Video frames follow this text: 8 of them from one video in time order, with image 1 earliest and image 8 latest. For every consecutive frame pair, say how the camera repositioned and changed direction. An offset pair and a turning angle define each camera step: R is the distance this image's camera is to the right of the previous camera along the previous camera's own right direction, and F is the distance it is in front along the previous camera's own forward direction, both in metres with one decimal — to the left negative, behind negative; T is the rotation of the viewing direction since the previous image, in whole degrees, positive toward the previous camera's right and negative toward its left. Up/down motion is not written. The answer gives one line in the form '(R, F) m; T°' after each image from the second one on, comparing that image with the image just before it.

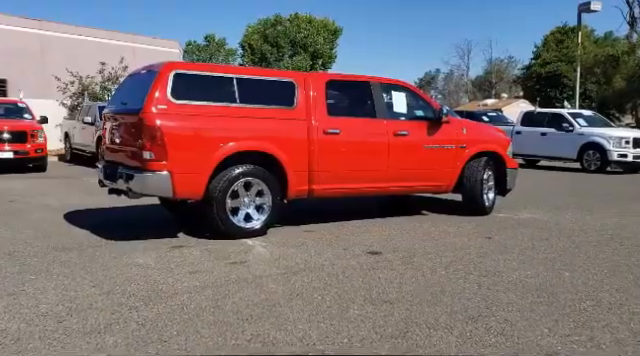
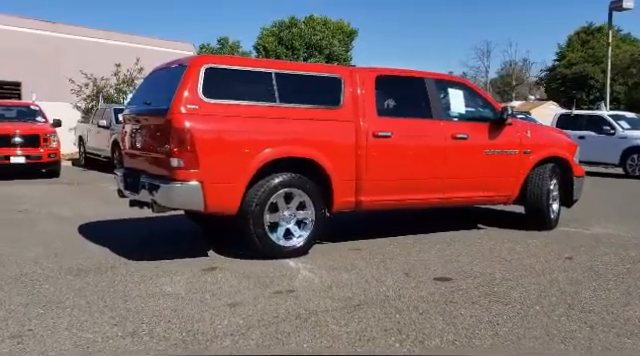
(-0.4, +0.9) m; -1°
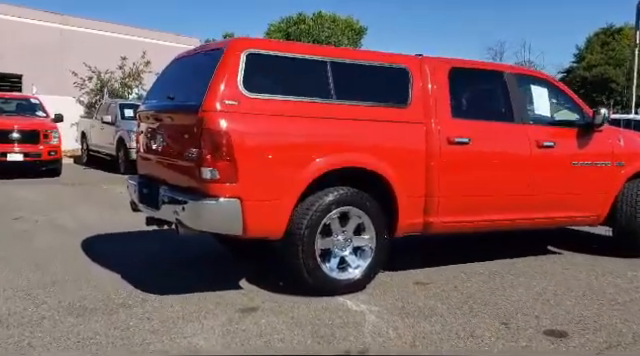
(-0.5, +1.2) m; 0°
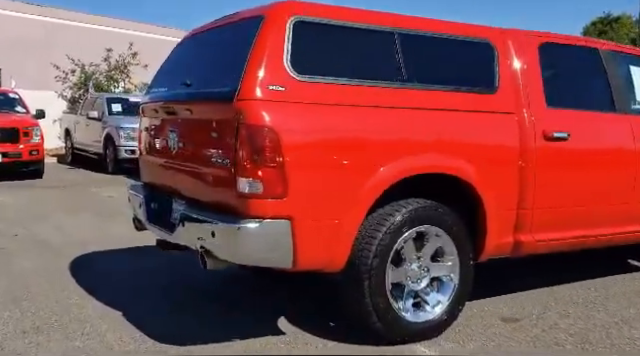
(-0.5, +1.1) m; +1°
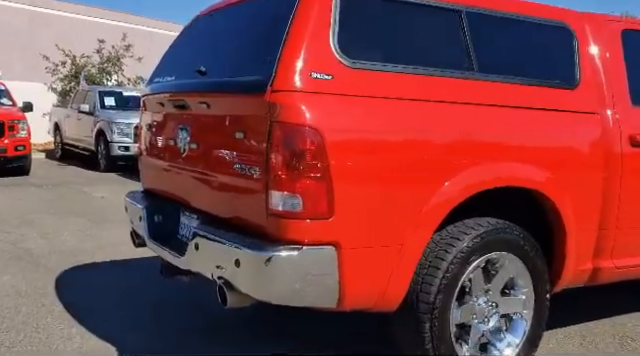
(-0.3, +0.7) m; +1°
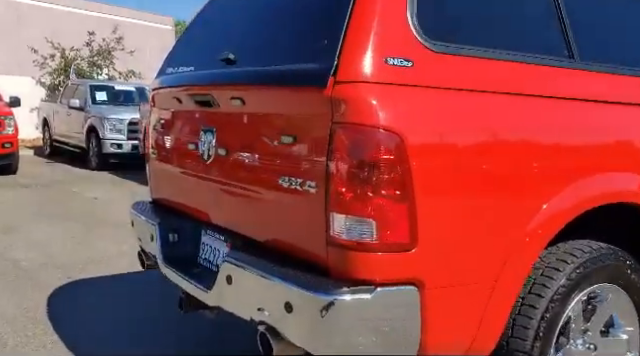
(-0.3, +0.6) m; +1°
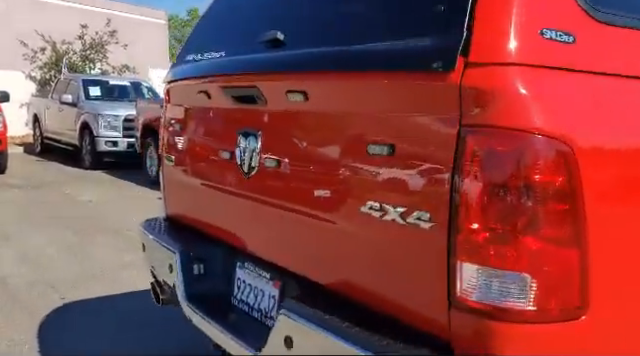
(-0.3, +0.6) m; +1°
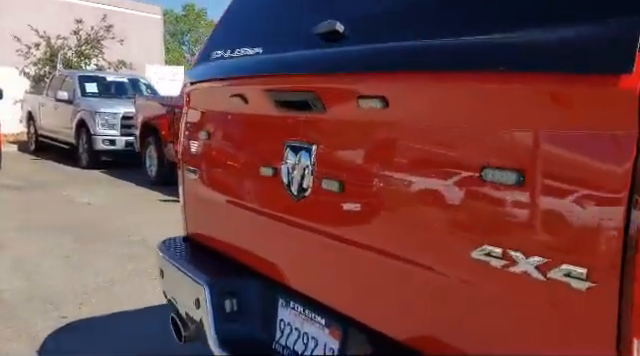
(-0.2, +0.4) m; 0°
